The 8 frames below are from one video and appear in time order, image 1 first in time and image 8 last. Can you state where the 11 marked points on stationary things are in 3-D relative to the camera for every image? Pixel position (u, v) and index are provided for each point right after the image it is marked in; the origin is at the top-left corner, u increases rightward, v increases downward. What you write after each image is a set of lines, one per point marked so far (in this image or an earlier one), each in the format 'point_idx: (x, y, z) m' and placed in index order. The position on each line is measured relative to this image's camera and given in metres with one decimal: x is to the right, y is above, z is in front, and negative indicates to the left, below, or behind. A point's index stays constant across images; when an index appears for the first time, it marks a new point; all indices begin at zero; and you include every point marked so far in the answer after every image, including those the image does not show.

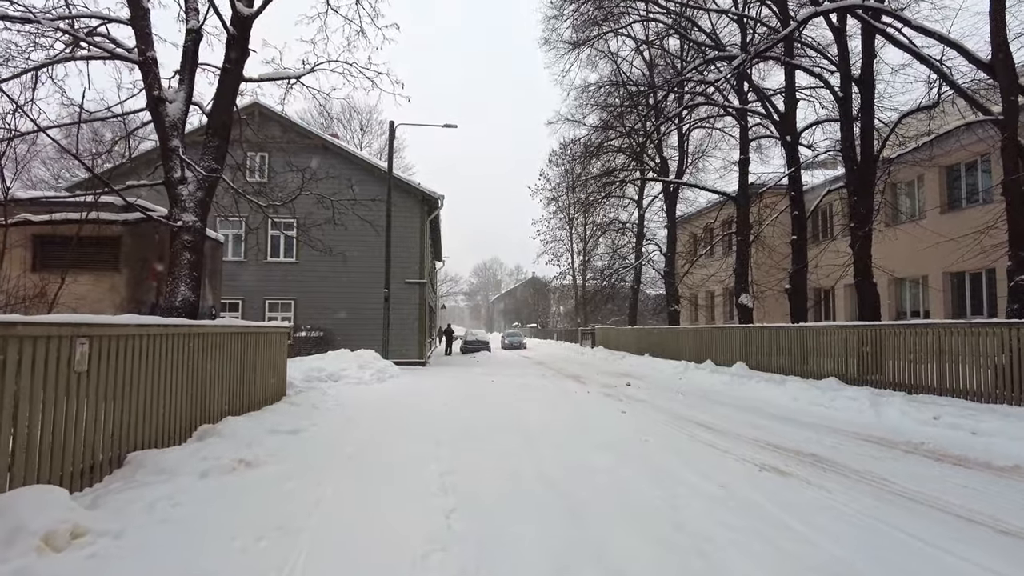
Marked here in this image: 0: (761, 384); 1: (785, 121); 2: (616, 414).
0: (+4.7, -1.8, +12.0) m
1: (+6.6, +4.0, +15.4) m
2: (+1.6, -2.0, +9.7) m
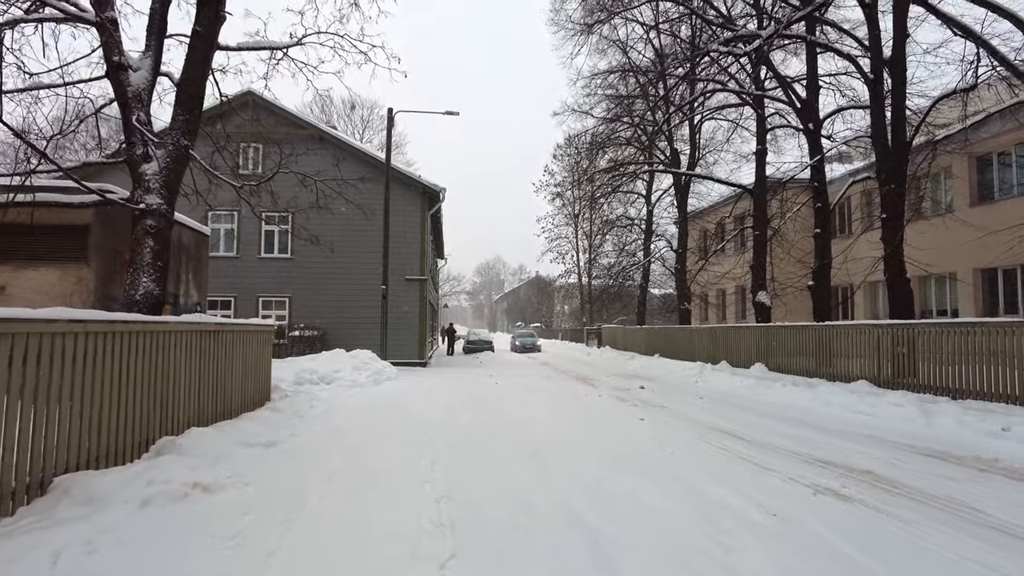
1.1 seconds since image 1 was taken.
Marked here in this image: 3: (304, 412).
0: (+4.8, -1.8, +11.1) m
1: (+6.7, +4.1, +14.5) m
2: (+1.7, -1.9, +8.8) m
3: (-2.6, -1.6, +7.9) m
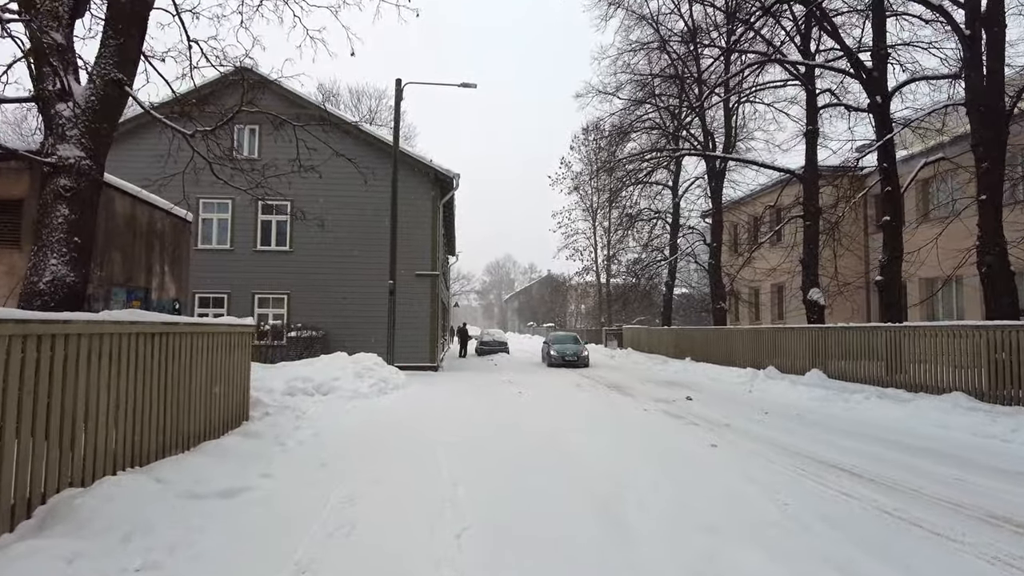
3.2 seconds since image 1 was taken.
0: (+5.2, -1.7, +9.3) m
1: (+7.2, +4.2, +12.7) m
2: (+2.1, -1.8, +7.1) m
3: (-2.2, -1.5, +6.2) m
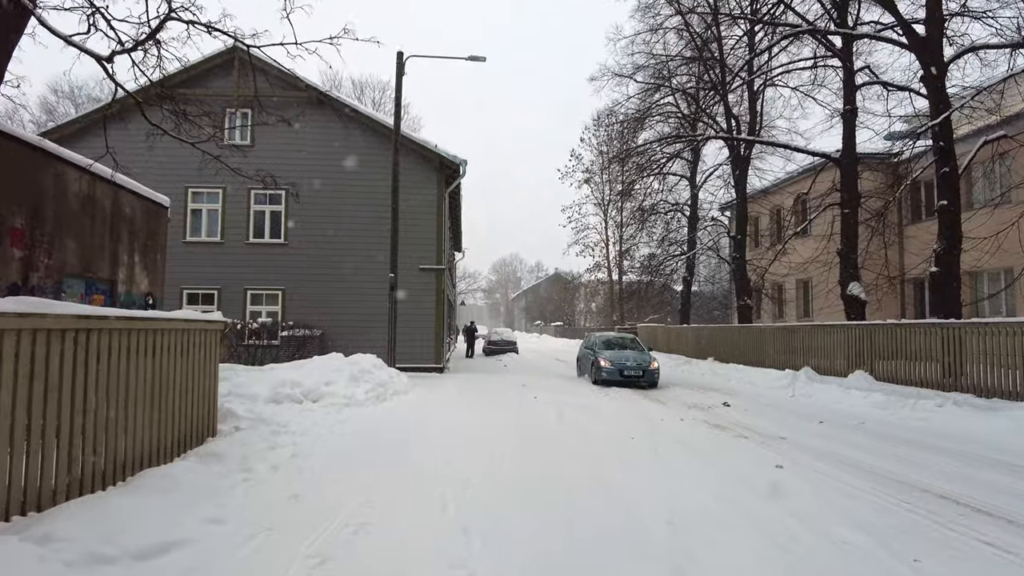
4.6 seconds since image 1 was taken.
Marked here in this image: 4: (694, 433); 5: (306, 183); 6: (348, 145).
0: (+5.5, -1.5, +8.0) m
1: (+7.4, +4.3, +11.4) m
2: (+2.3, -1.7, +5.8) m
3: (-2.0, -1.4, +5.0) m
4: (+2.2, -1.7, +7.5) m
5: (-5.1, +2.6, +15.7) m
6: (-4.1, +3.6, +15.8) m
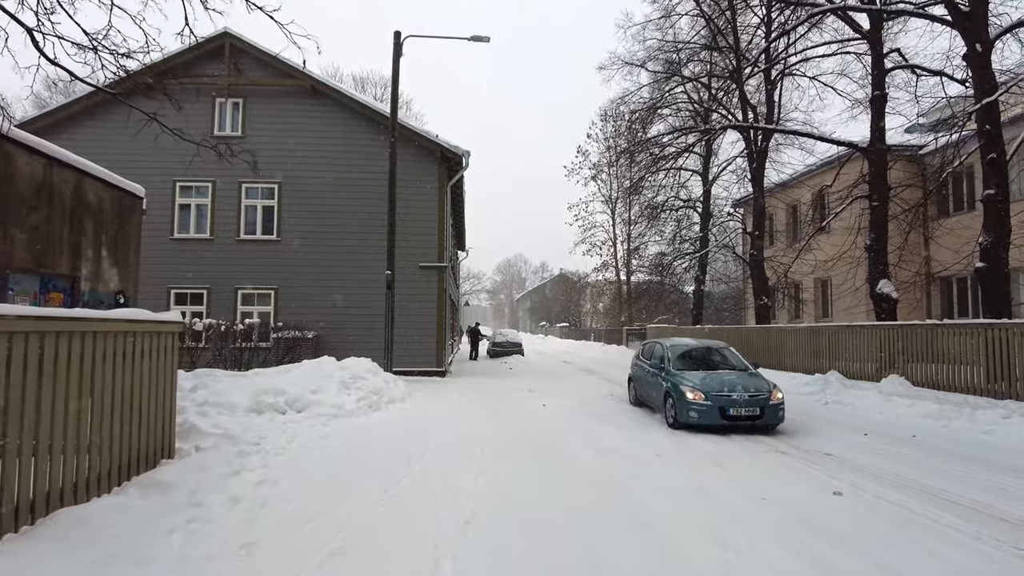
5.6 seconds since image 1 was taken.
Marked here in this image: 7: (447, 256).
0: (+5.5, -1.5, +7.1) m
1: (+7.5, +4.4, +10.5) m
2: (+2.3, -1.6, +4.9) m
3: (-1.9, -1.3, +4.1) m
4: (+2.2, -1.7, +6.6) m
5: (-4.9, +2.6, +14.9) m
6: (-3.9, +3.6, +15.0) m
7: (-1.5, +0.8, +15.1) m
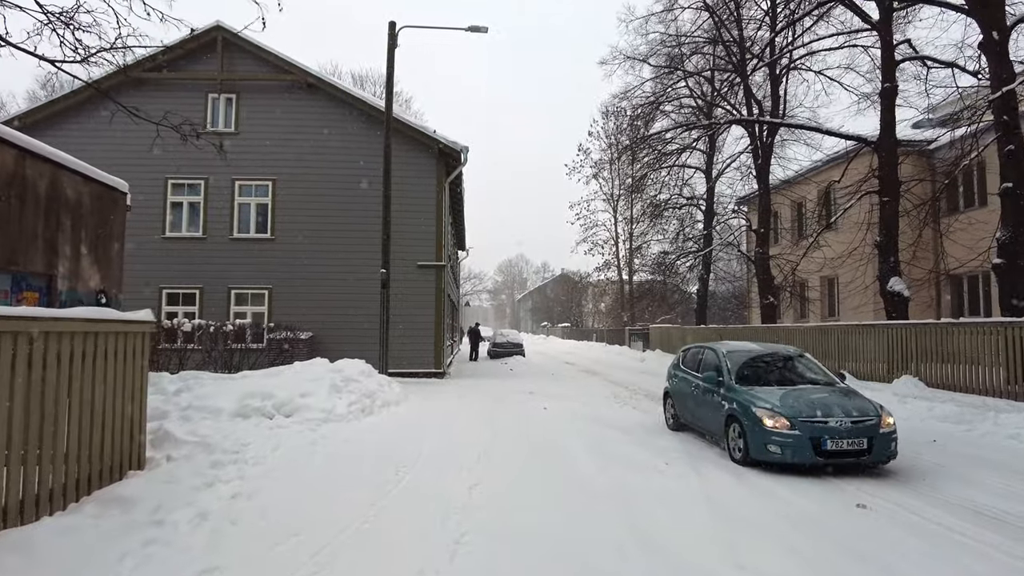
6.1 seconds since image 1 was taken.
0: (+5.5, -1.5, +6.7) m
1: (+7.5, +4.4, +10.1) m
2: (+2.3, -1.6, +4.6) m
3: (-1.9, -1.3, +3.7) m
4: (+2.2, -1.6, +6.2) m
5: (-4.9, +2.6, +14.5) m
6: (-3.9, +3.6, +14.6) m
7: (-1.5, +0.8, +14.8) m
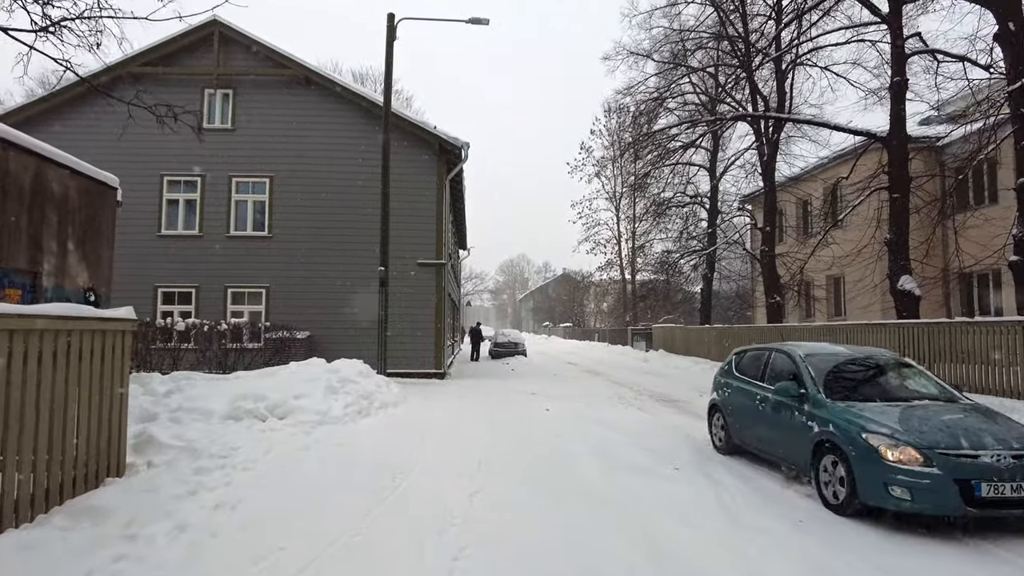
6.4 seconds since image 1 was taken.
0: (+5.6, -1.4, +6.4) m
1: (+7.6, +4.4, +9.8) m
2: (+2.3, -1.6, +4.3) m
3: (-1.9, -1.3, +3.5) m
4: (+2.2, -1.6, +5.9) m
5: (-4.9, +2.6, +14.2) m
6: (-3.9, +3.6, +14.4) m
7: (-1.5, +0.8, +14.5) m
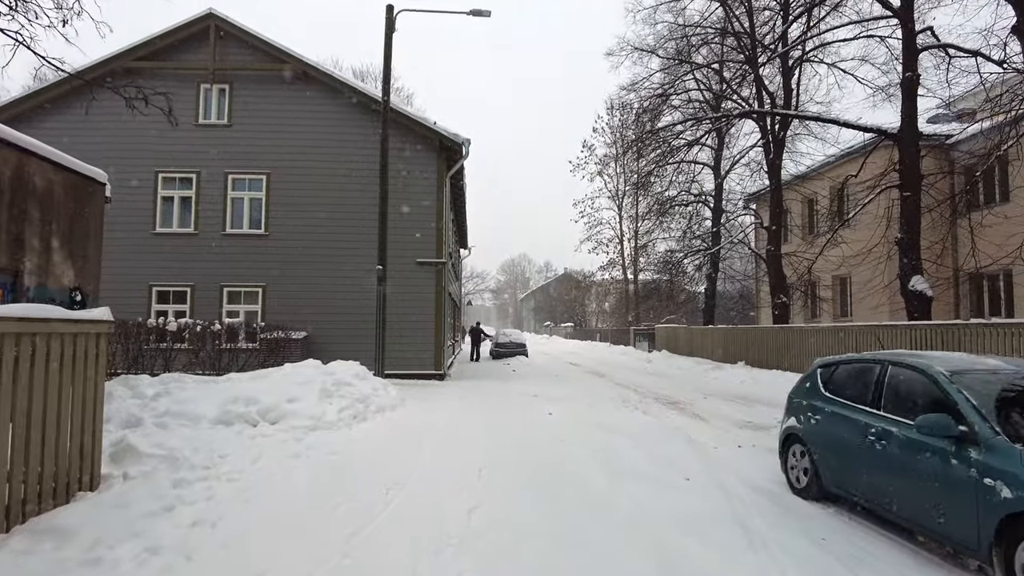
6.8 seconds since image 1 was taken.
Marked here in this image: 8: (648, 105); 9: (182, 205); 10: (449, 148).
0: (+5.6, -1.4, +6.1) m
1: (+7.6, +4.4, +9.5) m
2: (+2.4, -1.6, +4.0) m
3: (-1.9, -1.3, +3.2) m
4: (+2.3, -1.6, +5.7) m
5: (-4.9, +2.7, +14.0) m
6: (-3.9, +3.6, +14.1) m
7: (-1.5, +0.8, +14.2) m
8: (+3.7, +5.0, +17.4) m
9: (-7.3, +1.8, +14.1) m
10: (-1.4, +3.1, +14.0) m
